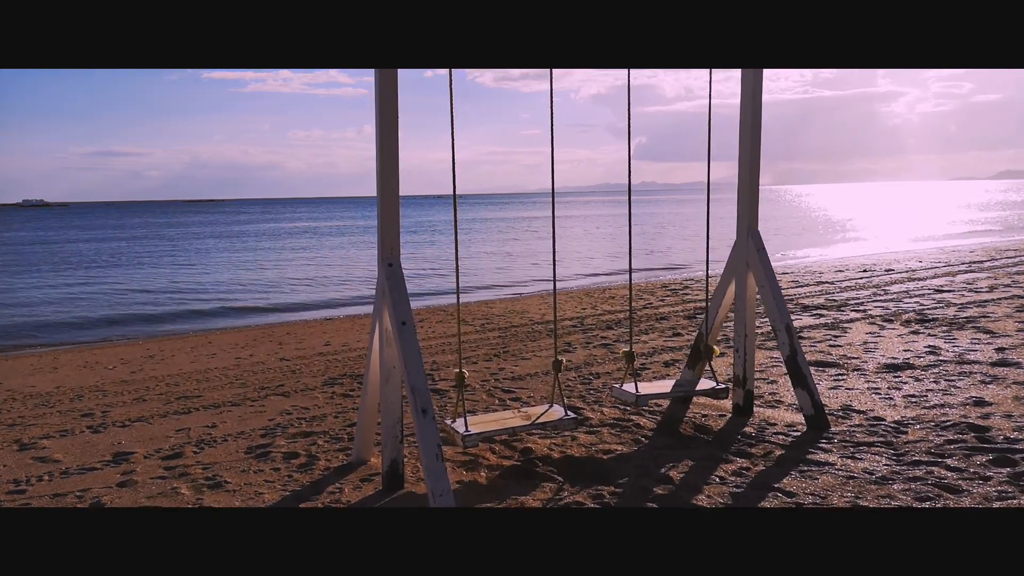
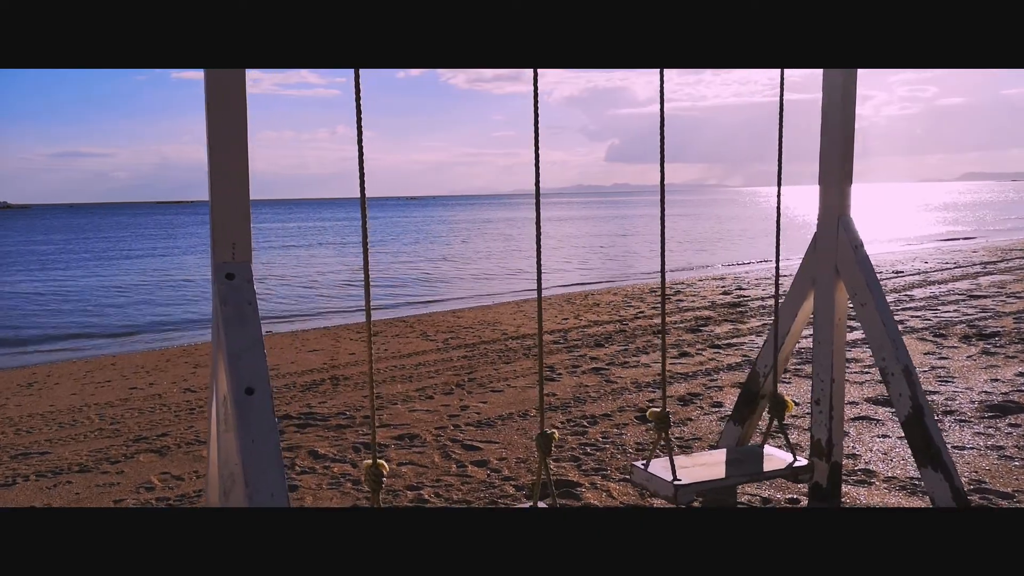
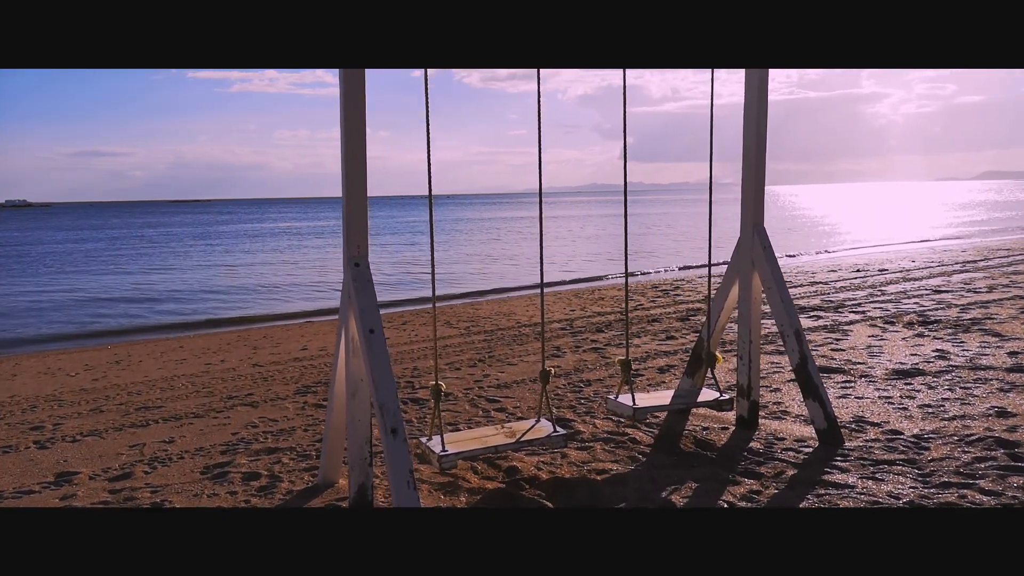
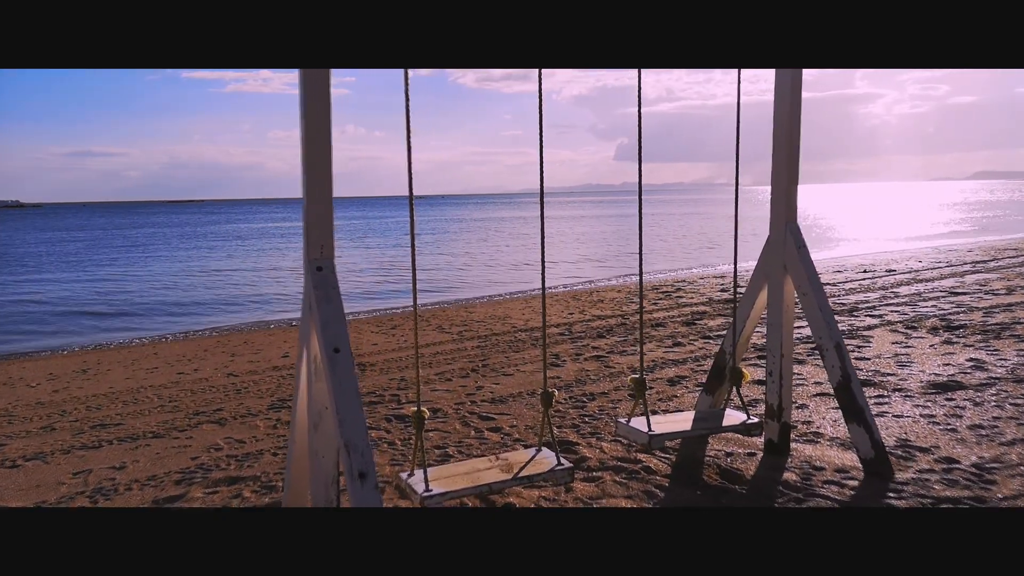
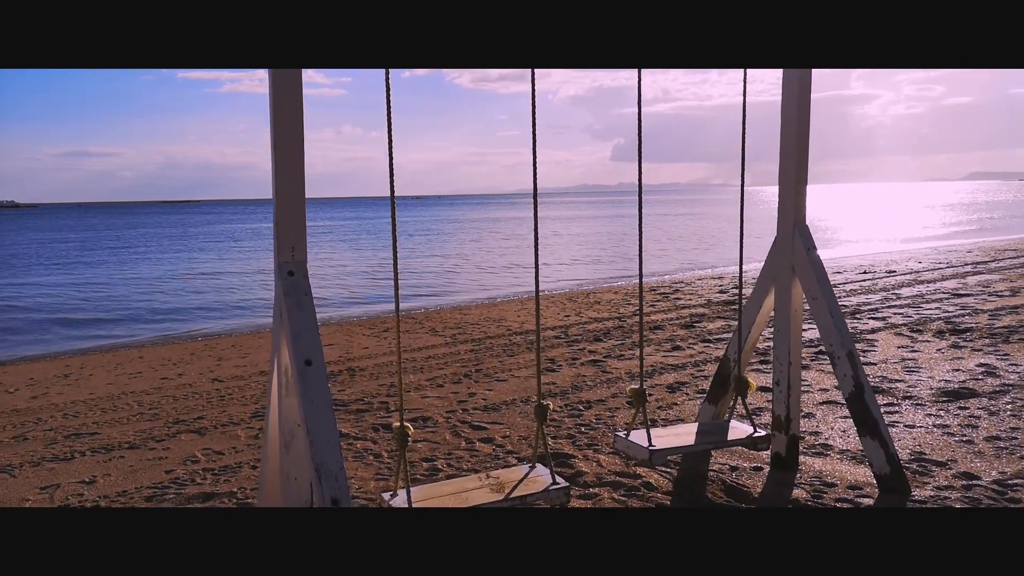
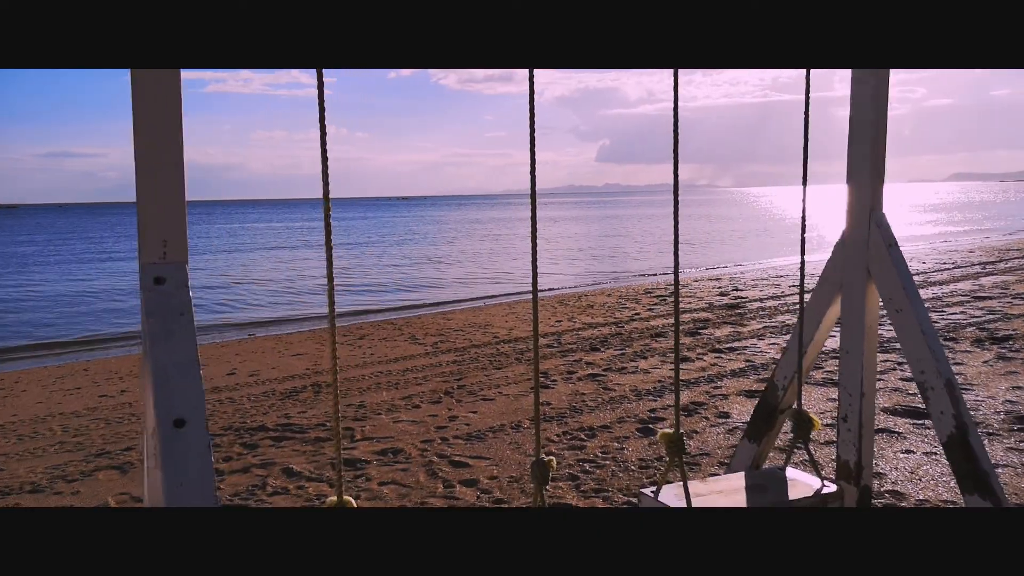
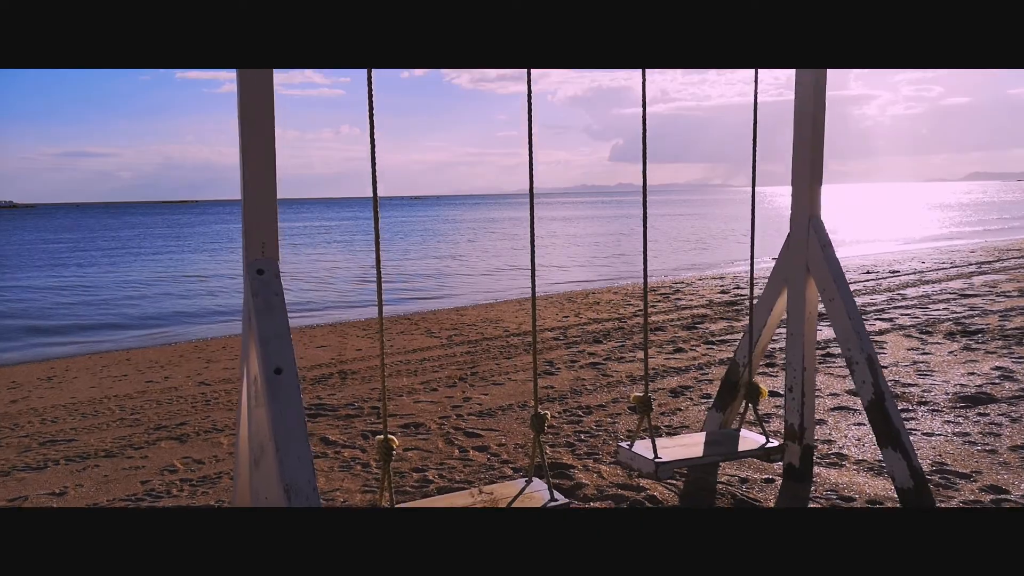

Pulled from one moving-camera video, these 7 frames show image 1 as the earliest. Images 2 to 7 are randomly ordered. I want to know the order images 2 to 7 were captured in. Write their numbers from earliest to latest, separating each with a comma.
3, 4, 5, 7, 2, 6
